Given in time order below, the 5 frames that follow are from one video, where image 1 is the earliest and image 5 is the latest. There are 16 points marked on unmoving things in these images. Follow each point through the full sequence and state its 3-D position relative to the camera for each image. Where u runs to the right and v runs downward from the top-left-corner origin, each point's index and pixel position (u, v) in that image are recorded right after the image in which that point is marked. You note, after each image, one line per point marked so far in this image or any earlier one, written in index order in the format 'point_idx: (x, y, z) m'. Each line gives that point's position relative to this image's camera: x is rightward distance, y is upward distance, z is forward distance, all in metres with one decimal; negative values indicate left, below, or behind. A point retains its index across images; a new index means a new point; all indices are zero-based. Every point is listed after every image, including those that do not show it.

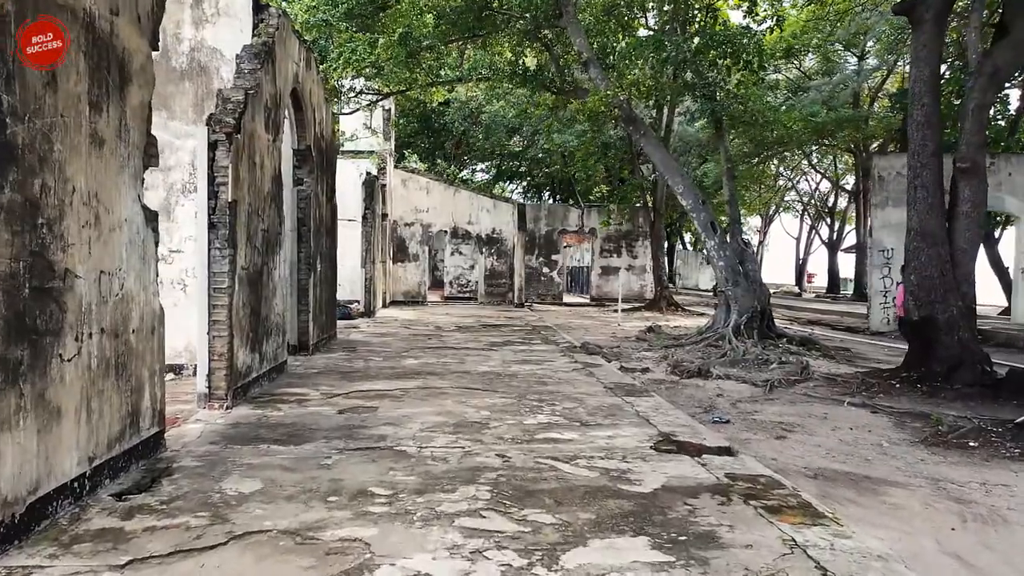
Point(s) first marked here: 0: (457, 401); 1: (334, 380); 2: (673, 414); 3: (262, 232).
0: (-0.4, -0.8, +6.9) m
1: (-1.5, -0.8, +8.1) m
2: (+1.1, -0.9, +6.6) m
3: (-2.0, +0.4, +7.6) m
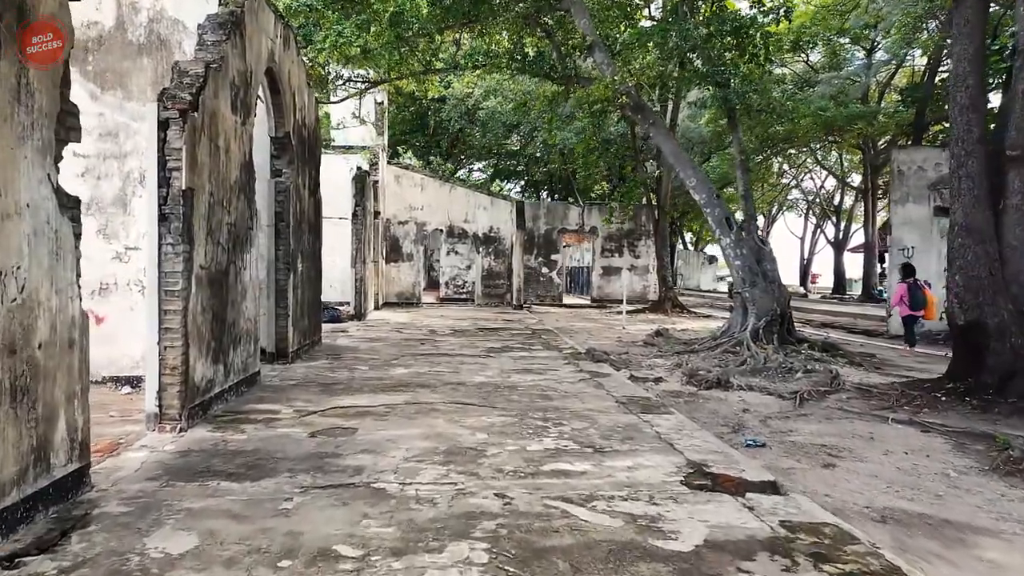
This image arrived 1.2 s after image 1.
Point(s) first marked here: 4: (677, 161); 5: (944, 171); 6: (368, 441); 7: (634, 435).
0: (-0.4, -0.8, +6.0) m
1: (-1.5, -0.8, +7.2) m
2: (+1.1, -0.9, +5.7) m
3: (-2.0, +0.4, +6.7) m
4: (+2.0, +1.6, +11.8) m
5: (+6.8, +1.8, +15.0) m
6: (-0.8, -0.9, +5.4) m
7: (+0.7, -0.9, +5.6) m
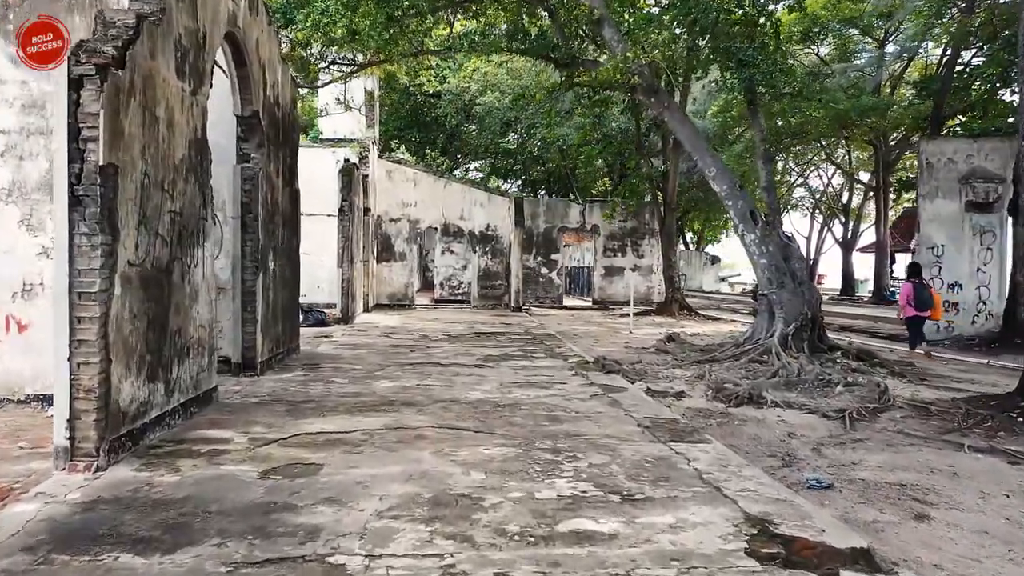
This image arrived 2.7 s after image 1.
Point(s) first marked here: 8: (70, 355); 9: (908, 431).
0: (-0.4, -0.8, +4.9) m
1: (-1.5, -0.8, +6.0) m
2: (+1.1, -0.9, +4.5) m
3: (-2.0, +0.4, +5.5) m
4: (+2.0, +1.6, +10.6) m
5: (+6.7, +1.8, +13.9) m
6: (-0.8, -0.9, +4.2) m
7: (+0.7, -0.9, +4.5) m
8: (-2.0, -0.3, +4.4) m
9: (+2.6, -1.0, +6.4) m
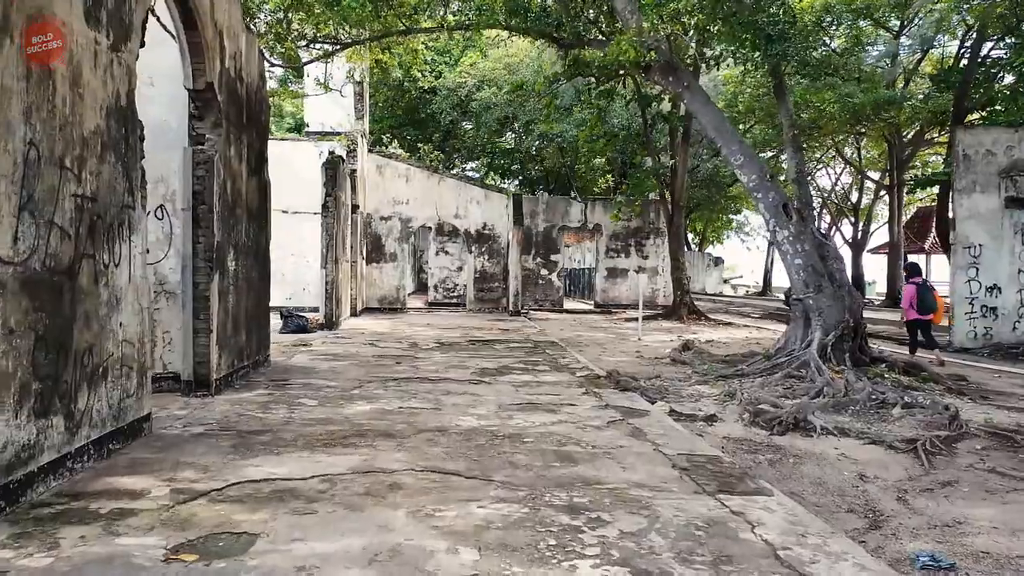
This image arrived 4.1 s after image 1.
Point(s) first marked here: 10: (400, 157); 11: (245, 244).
0: (-0.4, -0.9, +3.6) m
1: (-1.5, -0.8, +4.8) m
2: (+1.1, -0.9, +3.3) m
3: (-2.0, +0.4, +4.3) m
4: (+2.0, +1.5, +9.4) m
5: (+6.7, +1.8, +12.7) m
6: (-0.8, -0.9, +3.0) m
7: (+0.7, -0.9, +3.3) m
8: (-2.0, -0.3, +3.2) m
9: (+2.7, -1.0, +5.2) m
10: (-2.3, +2.7, +19.5) m
11: (-2.2, +0.4, +7.8) m
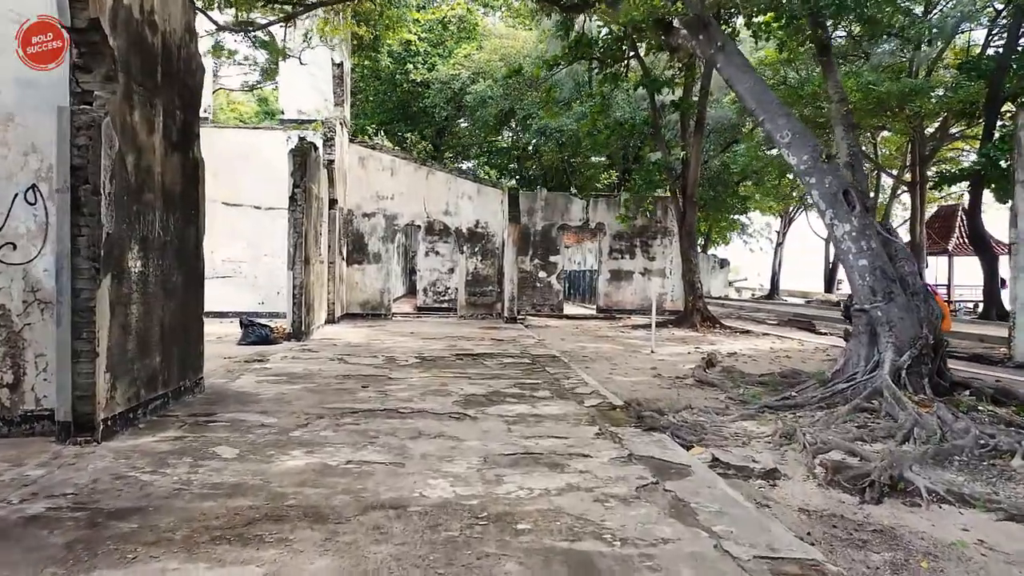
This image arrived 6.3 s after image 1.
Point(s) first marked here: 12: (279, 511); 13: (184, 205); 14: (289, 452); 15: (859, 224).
0: (-0.4, -0.9, +1.9) m
1: (-1.5, -0.9, +3.1) m
2: (+1.1, -0.9, +1.6) m
3: (-2.0, +0.4, +2.5) m
4: (+2.0, +1.5, +7.7) m
5: (+6.7, +1.7, +11.0) m
6: (-0.8, -0.9, +1.3) m
7: (+0.7, -0.9, +1.5) m
8: (-2.1, -0.4, +1.4) m
9: (+2.6, -1.0, +3.5) m
10: (-2.4, +2.6, +17.7) m
11: (-2.2, +0.3, +6.0) m
12: (-0.9, -0.9, +3.8) m
13: (-2.3, +0.6, +6.6) m
14: (-1.2, -0.8, +5.0) m
15: (+2.6, +0.5, +7.1) m
